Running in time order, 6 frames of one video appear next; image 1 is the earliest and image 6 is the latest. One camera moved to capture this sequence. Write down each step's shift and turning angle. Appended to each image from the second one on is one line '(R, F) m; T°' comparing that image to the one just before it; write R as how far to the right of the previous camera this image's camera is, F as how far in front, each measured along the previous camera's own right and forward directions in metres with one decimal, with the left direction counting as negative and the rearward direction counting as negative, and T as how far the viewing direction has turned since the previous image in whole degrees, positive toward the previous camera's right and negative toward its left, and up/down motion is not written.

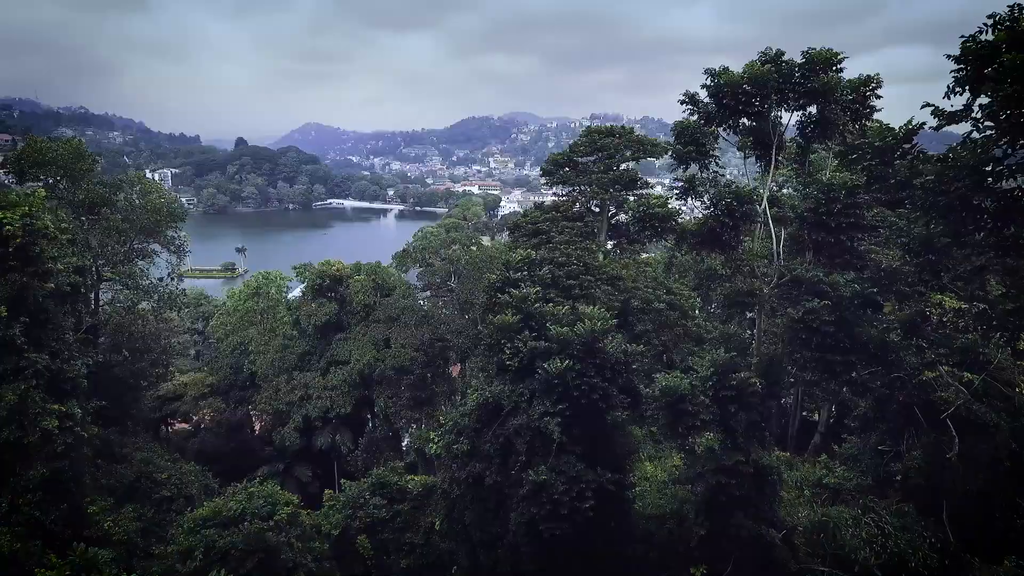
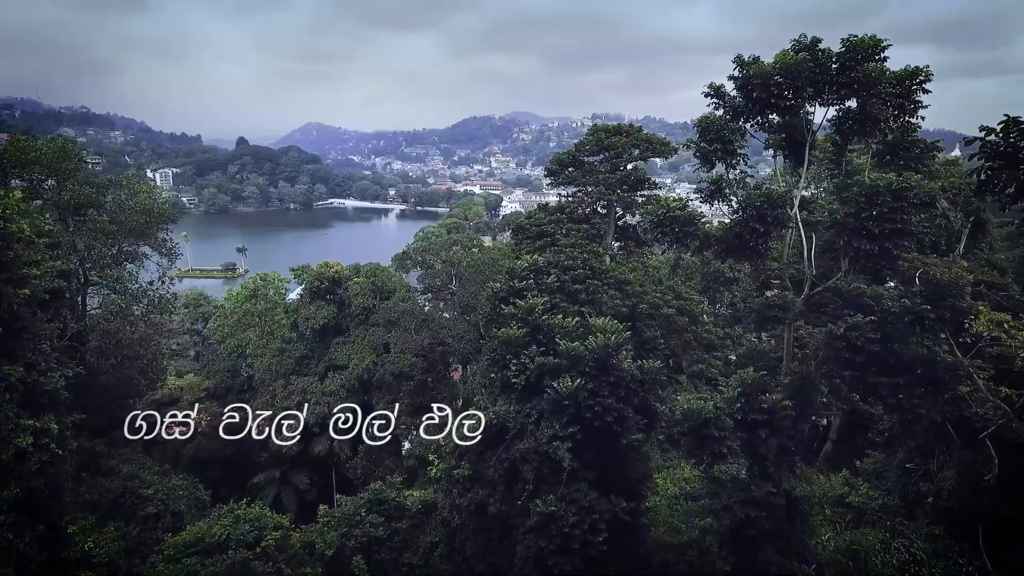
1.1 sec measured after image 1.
(-0.1, +0.6) m; 0°
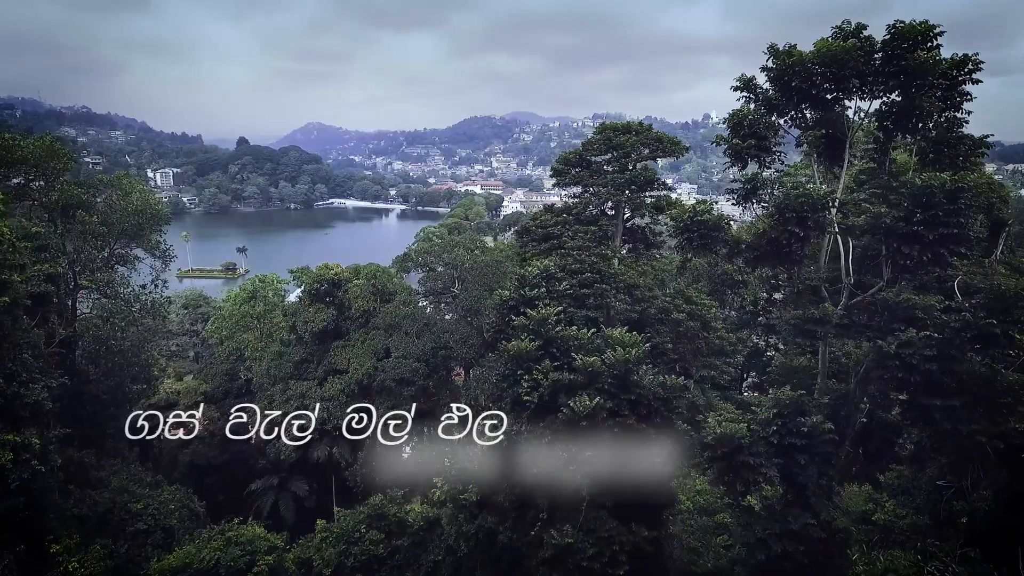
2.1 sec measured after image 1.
(-0.1, +0.5) m; 0°
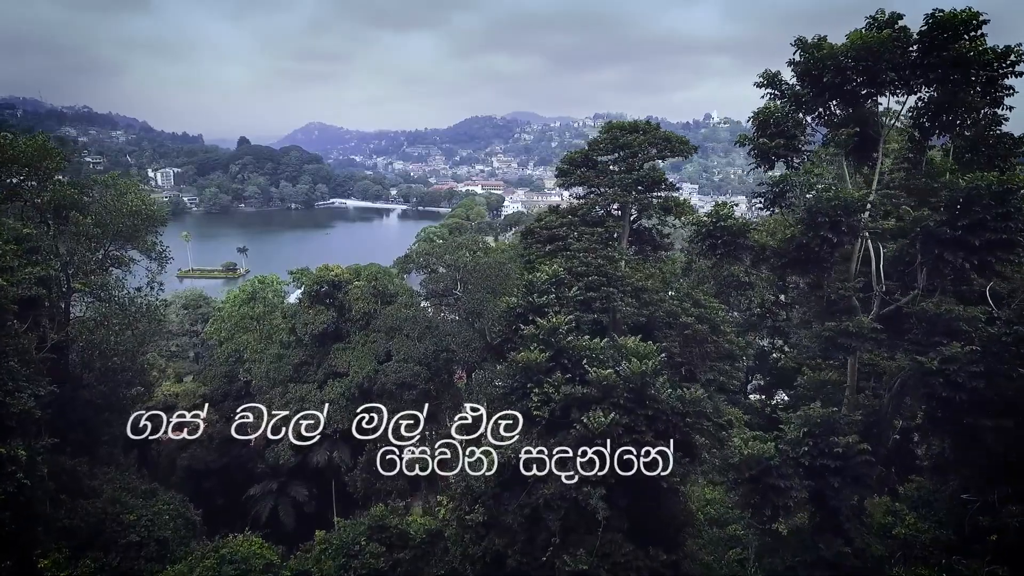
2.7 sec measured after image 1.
(-0.1, +0.4) m; 0°
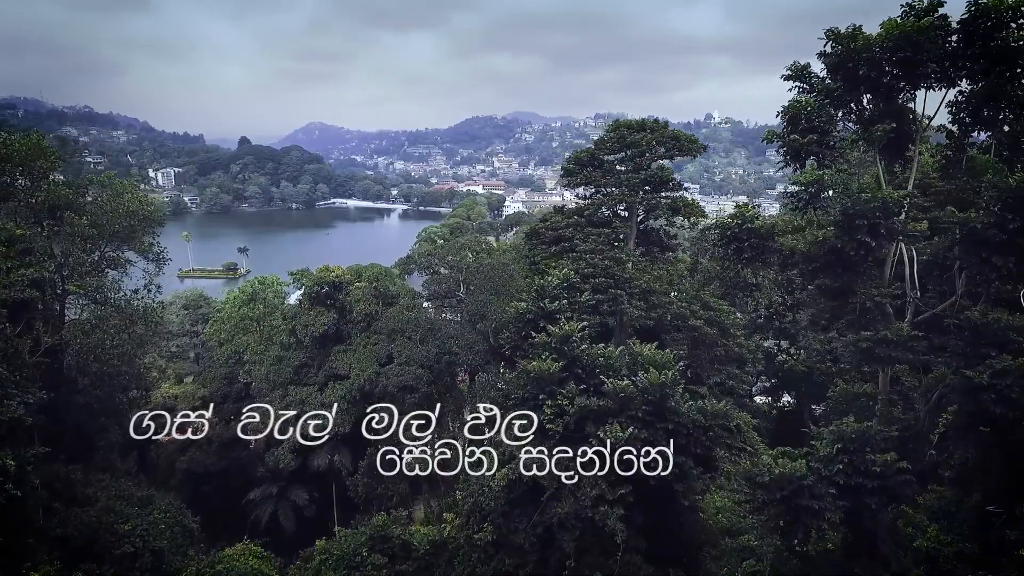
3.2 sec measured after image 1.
(-0.1, +0.3) m; 0°
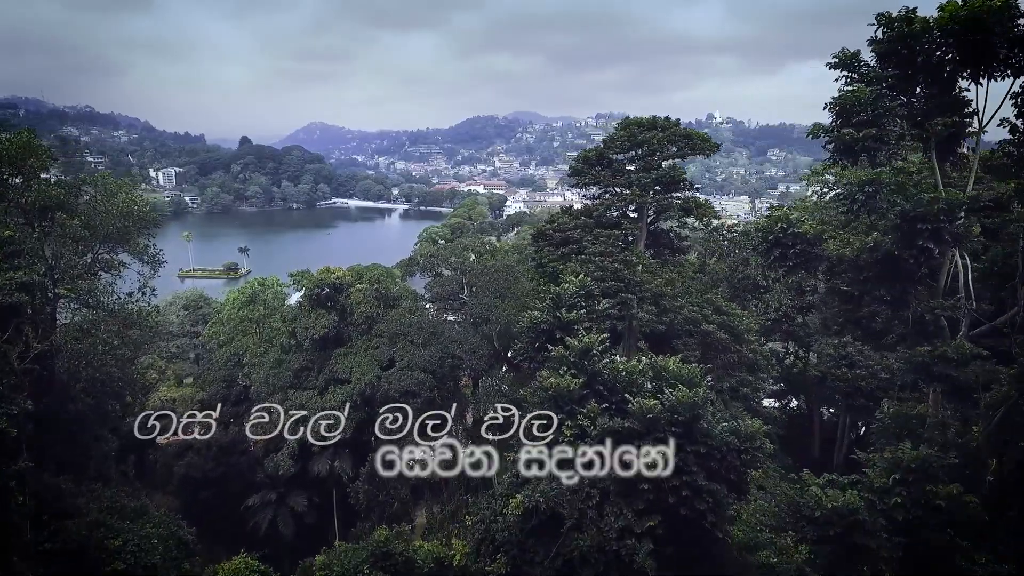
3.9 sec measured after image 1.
(-0.1, +0.5) m; 0°
